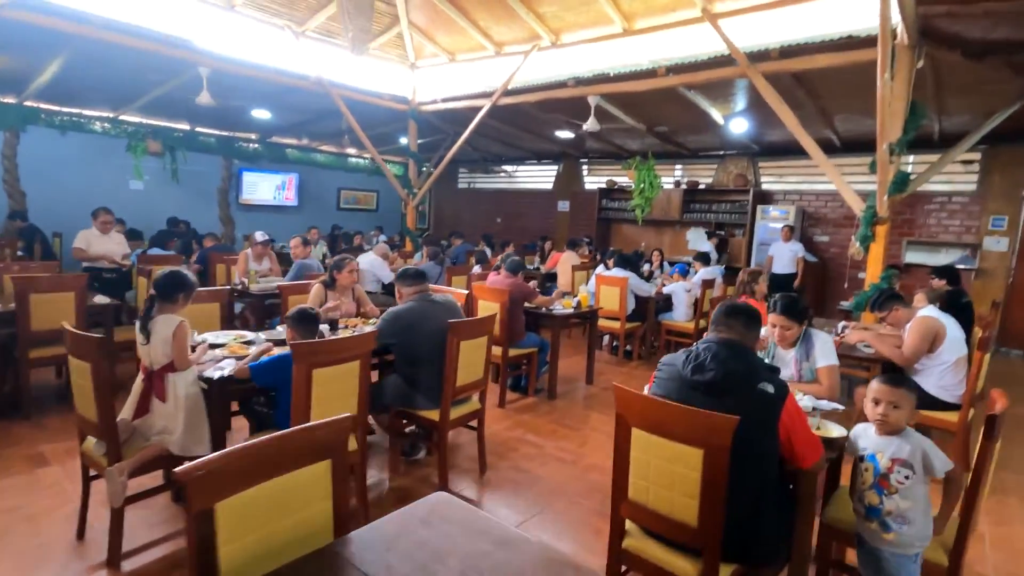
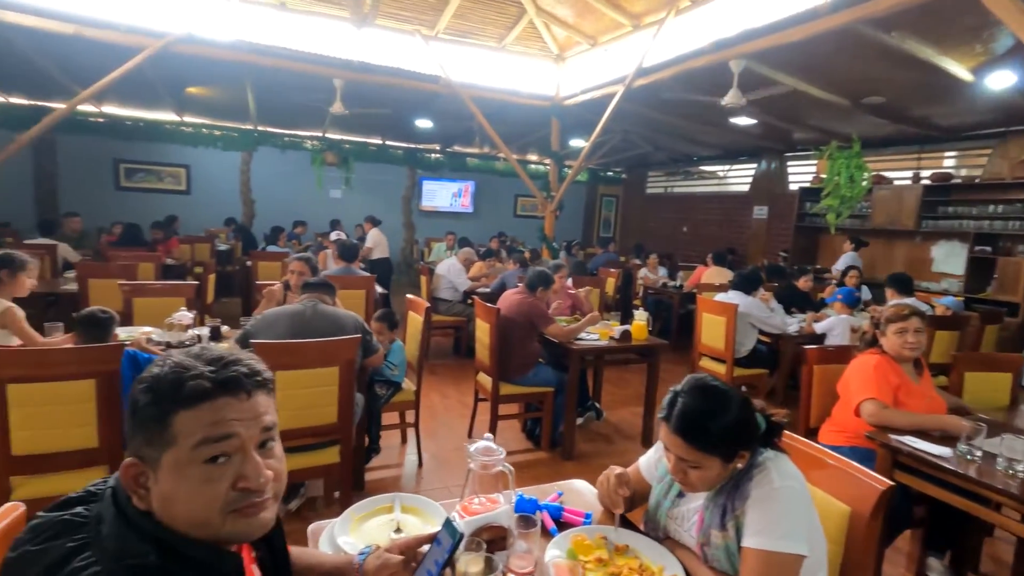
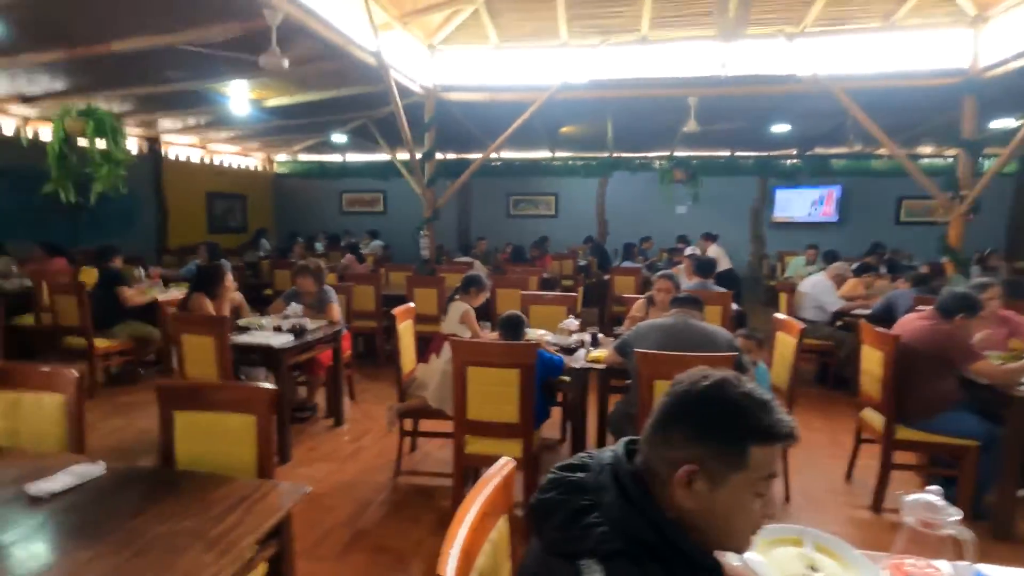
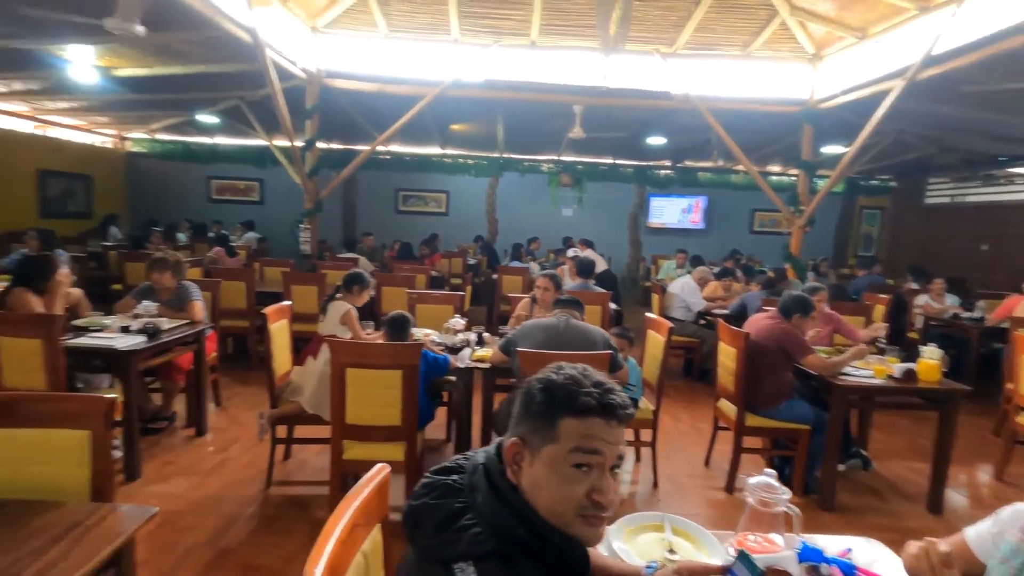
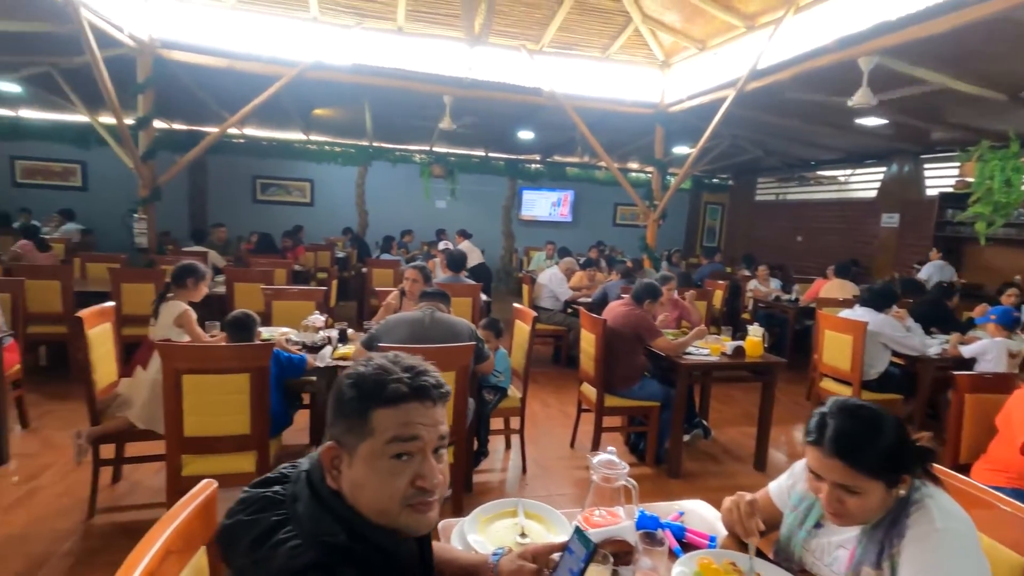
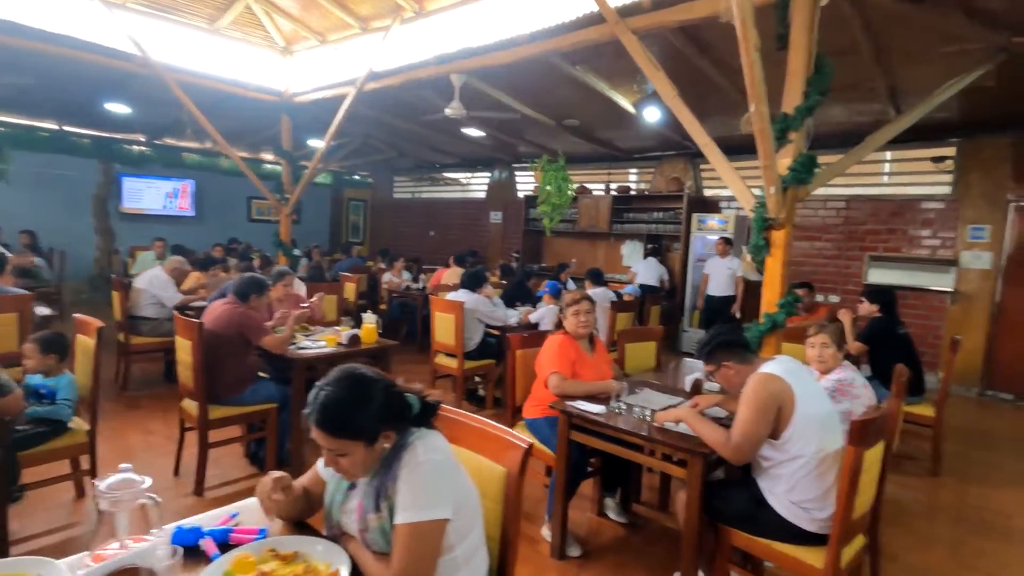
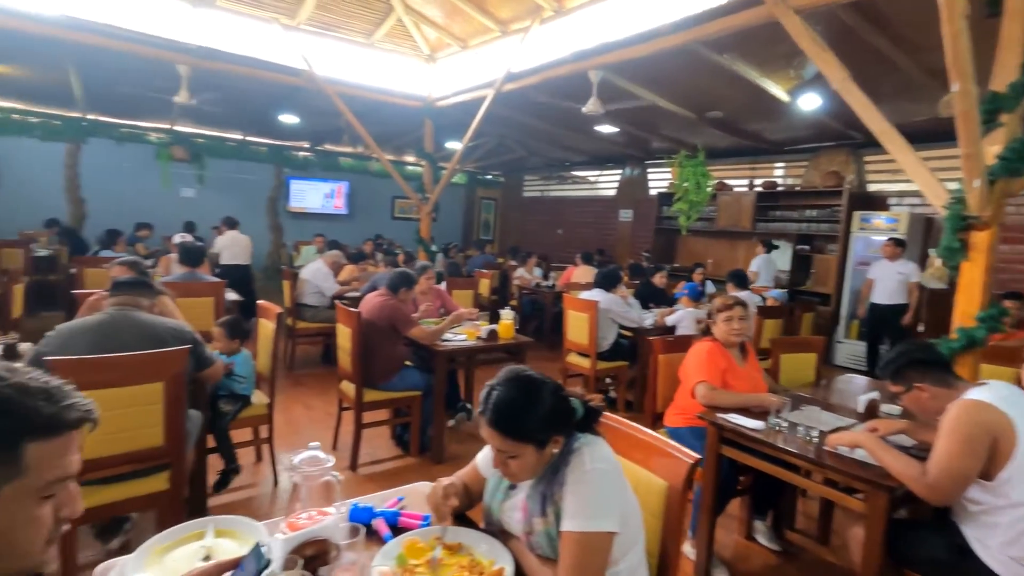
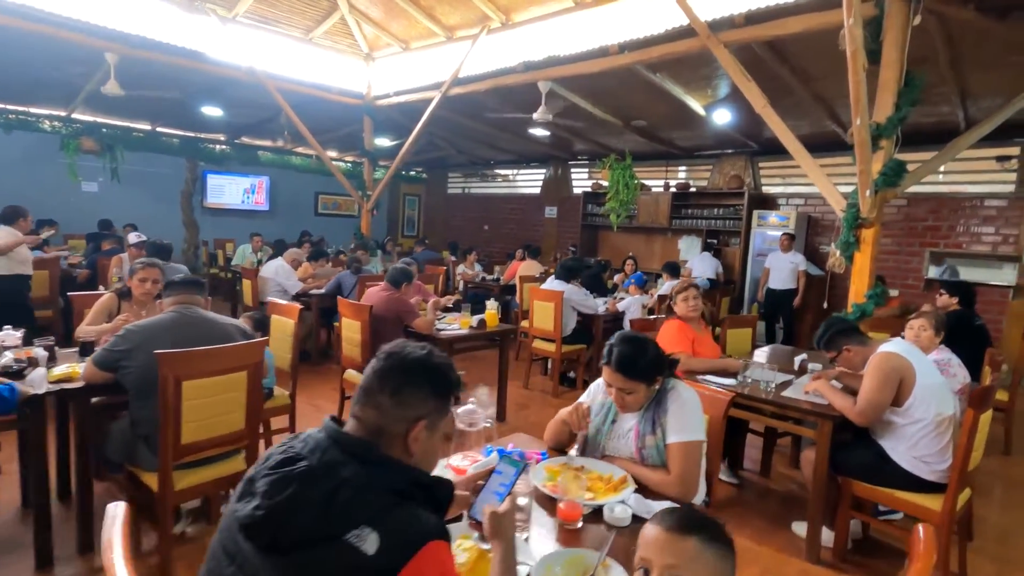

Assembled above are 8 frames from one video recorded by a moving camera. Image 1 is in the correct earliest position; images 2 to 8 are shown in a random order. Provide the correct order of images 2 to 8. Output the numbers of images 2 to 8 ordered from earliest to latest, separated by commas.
8, 6, 7, 2, 5, 4, 3
